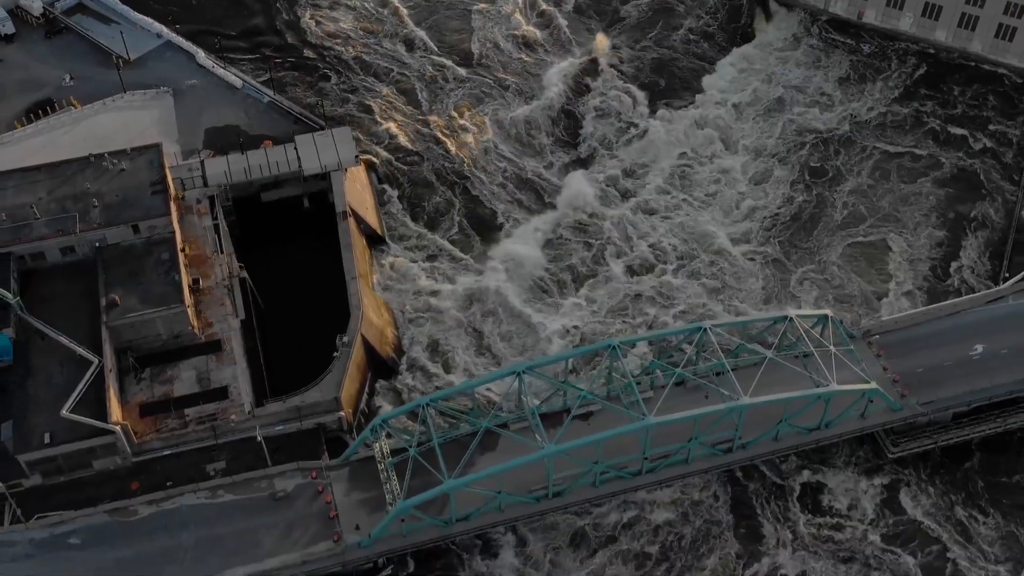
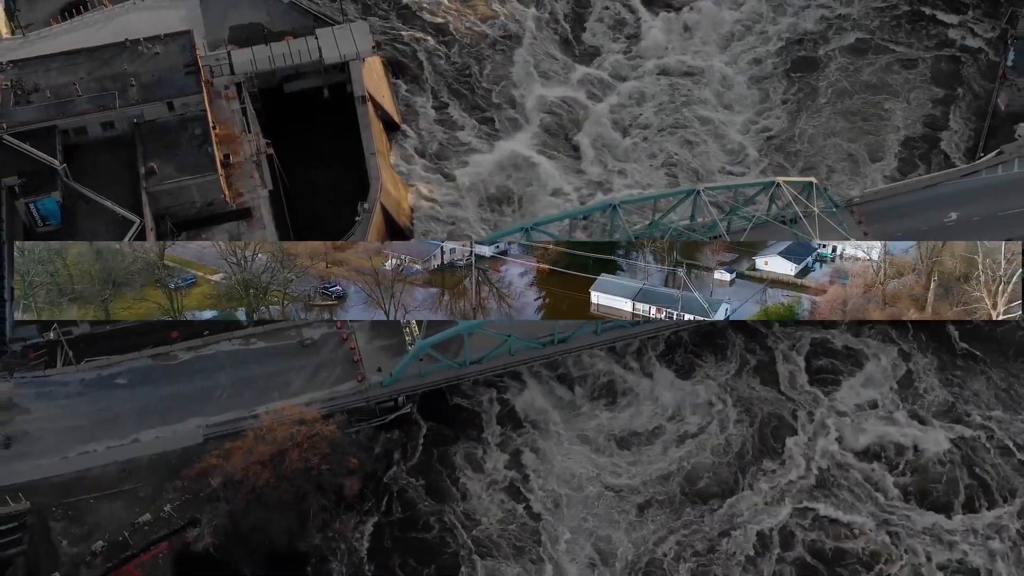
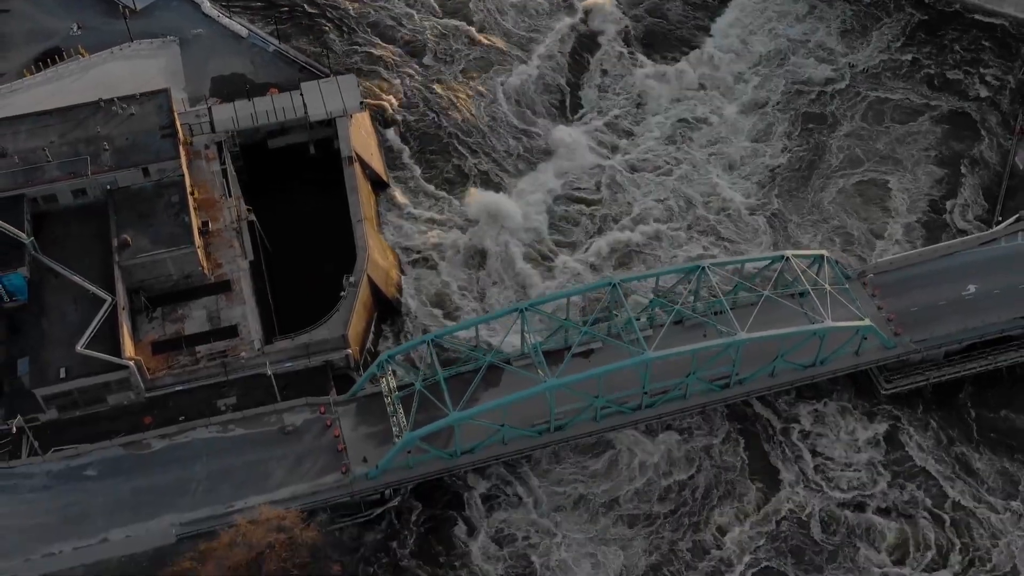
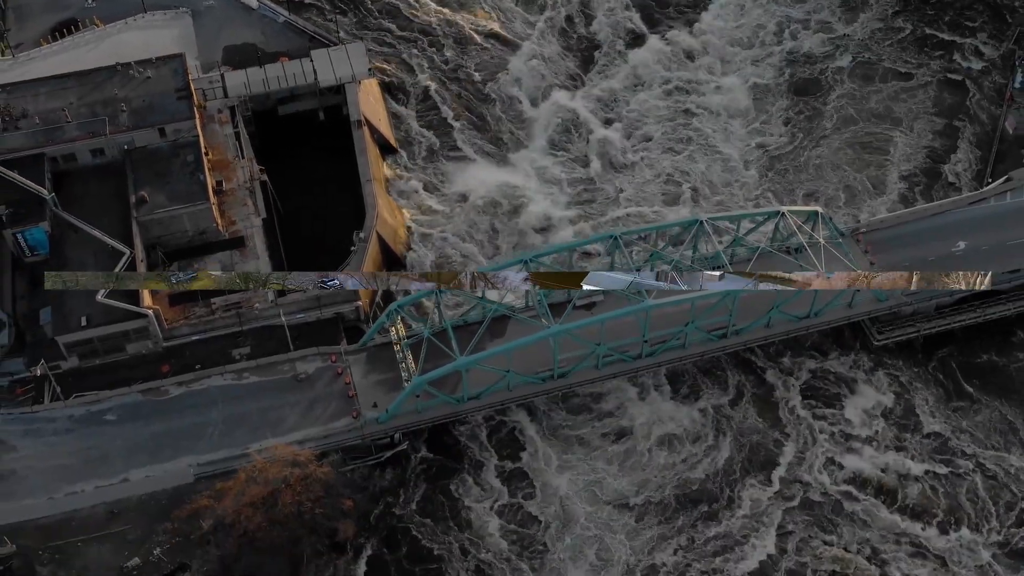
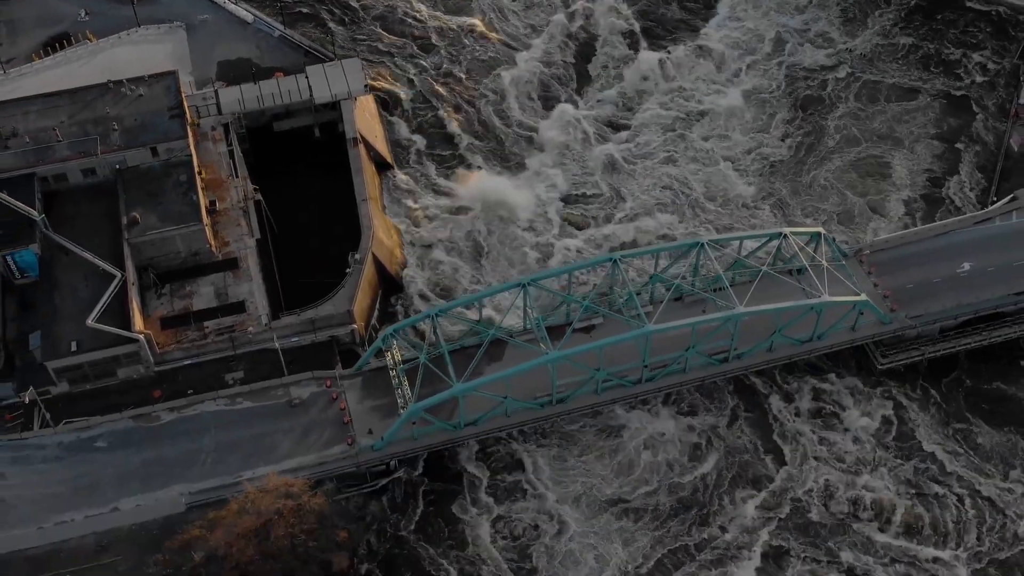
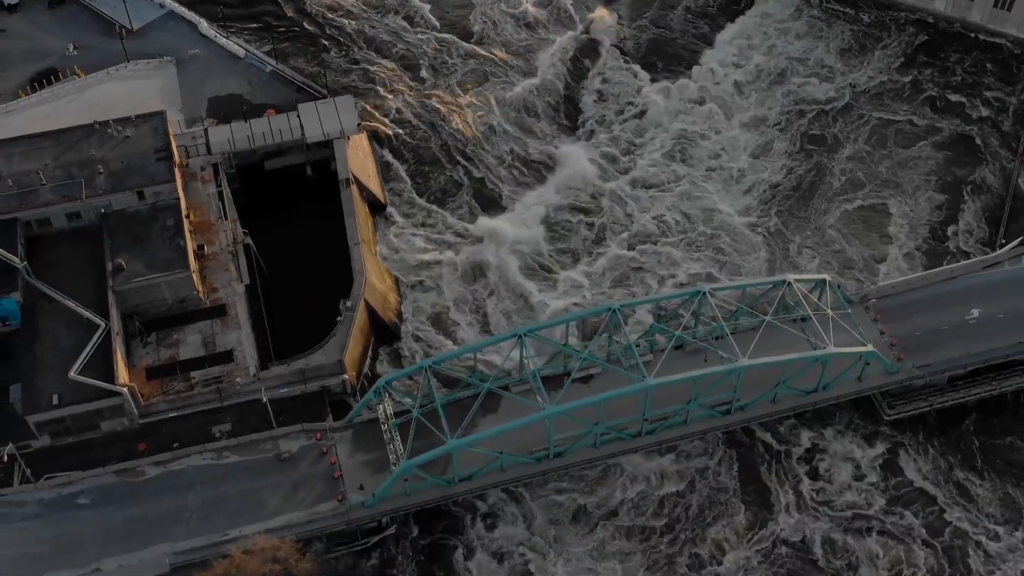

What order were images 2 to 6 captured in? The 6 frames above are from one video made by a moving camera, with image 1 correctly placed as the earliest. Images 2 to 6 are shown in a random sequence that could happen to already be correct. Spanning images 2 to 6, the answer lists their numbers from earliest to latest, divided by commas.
6, 3, 5, 4, 2
